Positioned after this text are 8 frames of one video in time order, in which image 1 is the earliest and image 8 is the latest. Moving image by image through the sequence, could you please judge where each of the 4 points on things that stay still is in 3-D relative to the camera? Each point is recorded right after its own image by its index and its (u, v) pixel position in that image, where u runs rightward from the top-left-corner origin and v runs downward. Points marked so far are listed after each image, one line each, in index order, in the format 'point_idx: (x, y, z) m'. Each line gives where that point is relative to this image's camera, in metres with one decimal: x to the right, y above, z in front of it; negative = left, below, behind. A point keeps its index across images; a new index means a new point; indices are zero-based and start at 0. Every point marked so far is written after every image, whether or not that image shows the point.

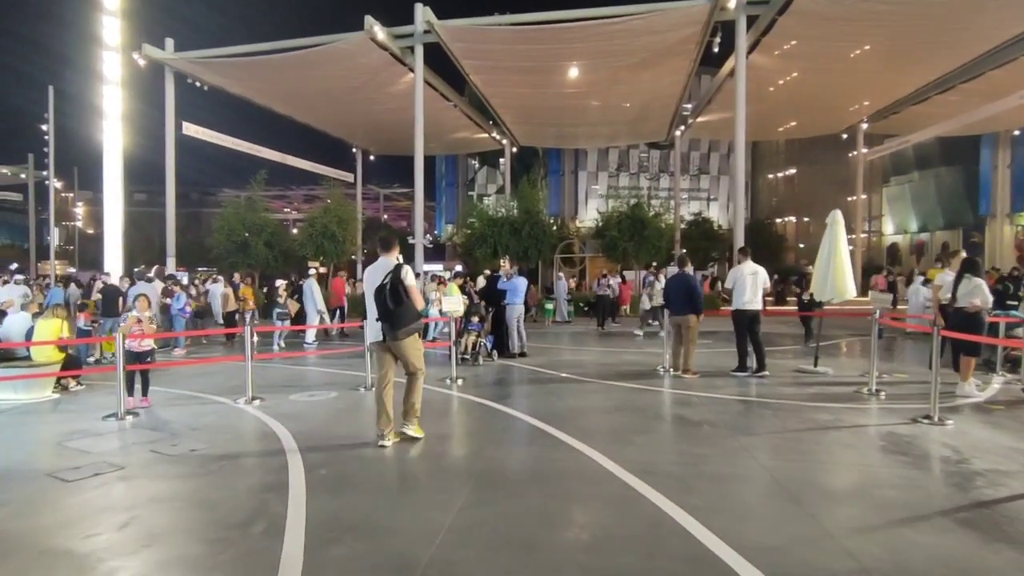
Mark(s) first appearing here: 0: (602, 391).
0: (+1.4, -1.7, +9.2) m
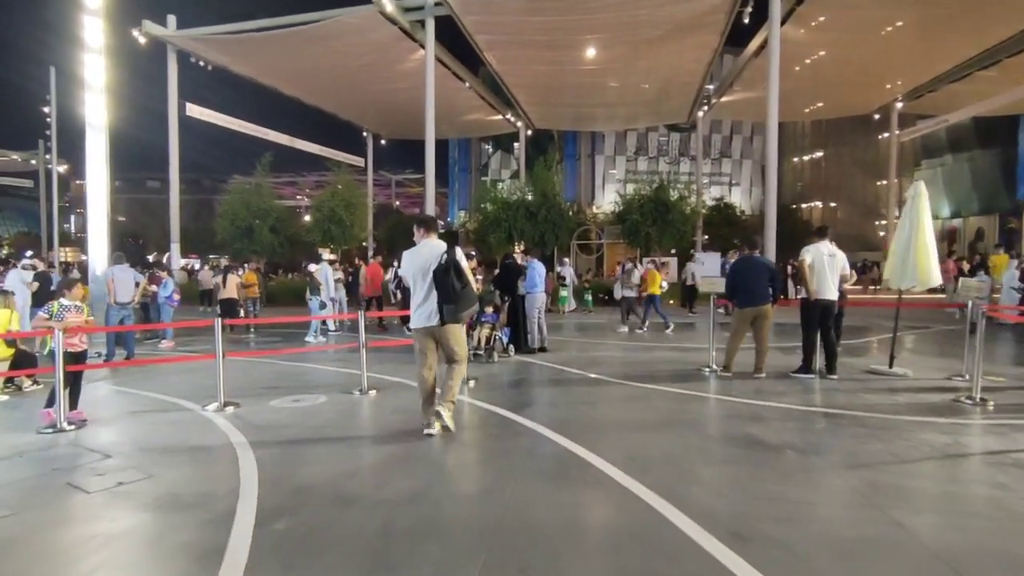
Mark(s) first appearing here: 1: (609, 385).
0: (+1.7, -1.5, +7.6) m
1: (+1.4, -1.5, +8.3) m
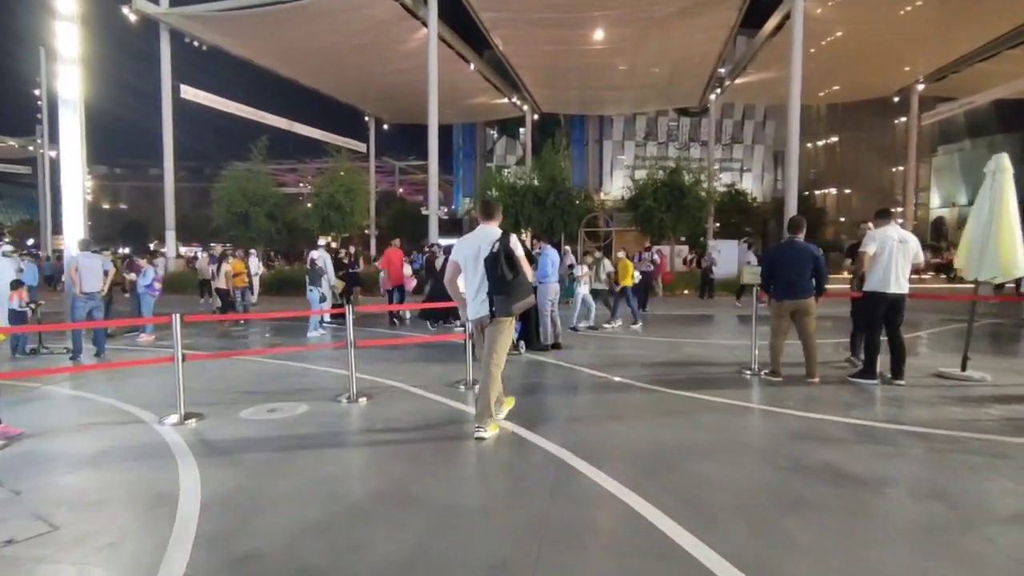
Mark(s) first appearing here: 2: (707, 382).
0: (+1.9, -1.4, +6.4) m
1: (+1.6, -1.4, +7.1) m
2: (+2.7, -1.3, +7.9) m
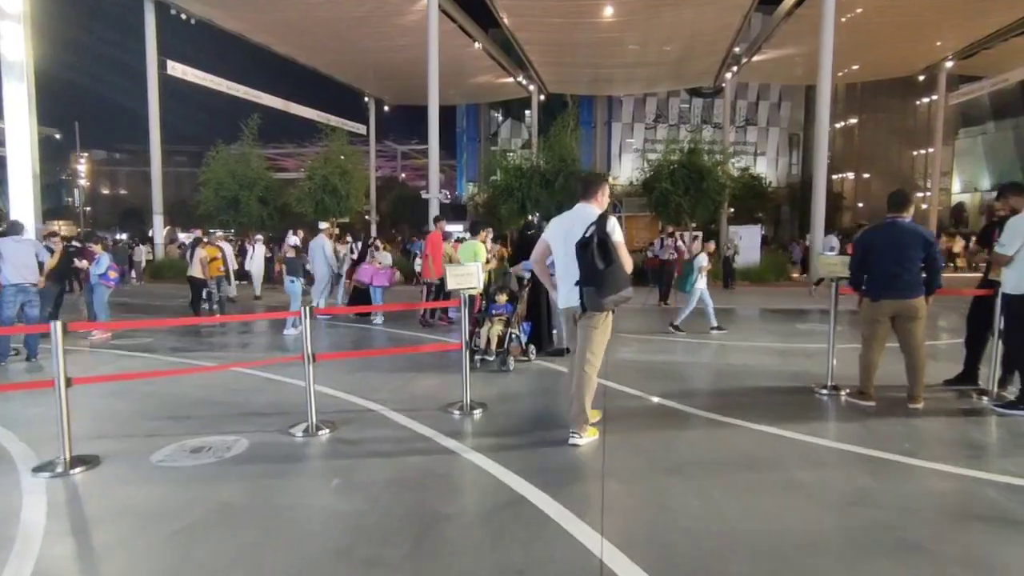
0: (+2.0, -1.4, +4.7) m
1: (+1.7, -1.3, +5.4) m
2: (+2.8, -1.3, +6.1) m
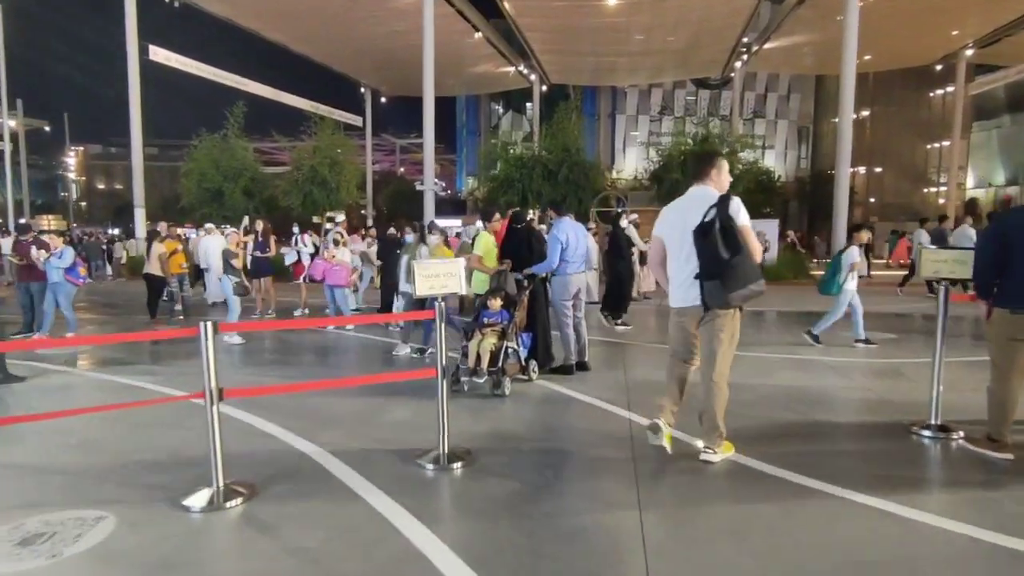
0: (+1.9, -1.4, +3.1) m
1: (+1.7, -1.4, +3.7) m
2: (+2.8, -1.3, +4.5) m
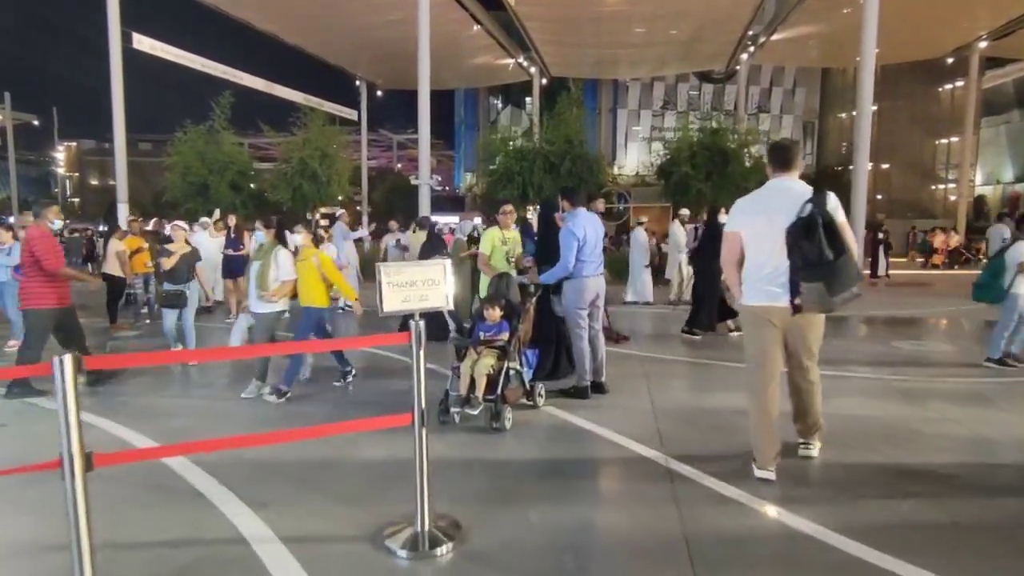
0: (+2.0, -1.5, +1.9) m
1: (+1.7, -1.5, +2.5) m
2: (+2.8, -1.4, +3.3) m
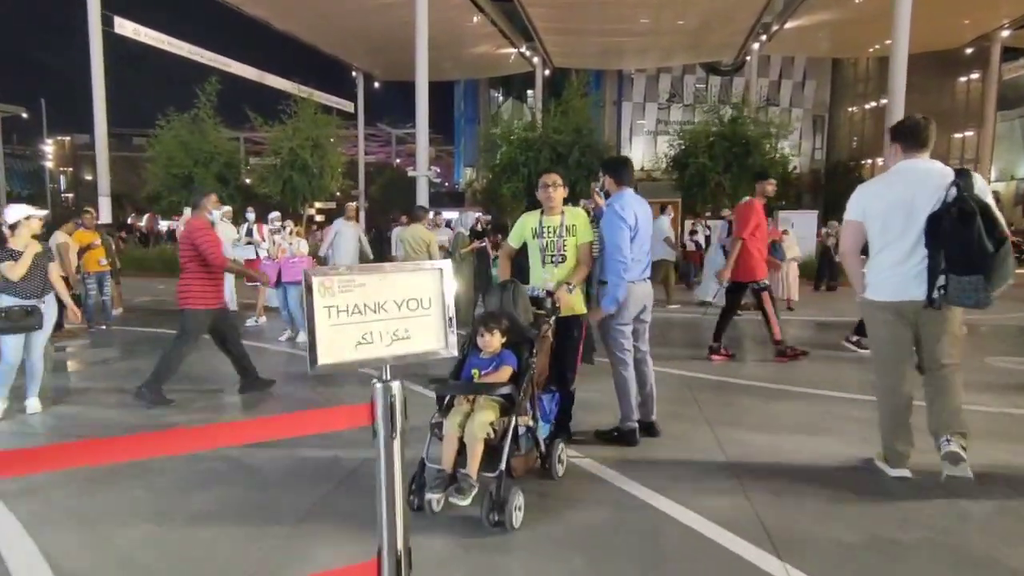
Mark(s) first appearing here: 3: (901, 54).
0: (+2.2, -1.6, +0.4) m
1: (+1.9, -1.5, +1.0) m
2: (+3.0, -1.5, +1.8) m
3: (+11.9, +7.3, +16.9) m
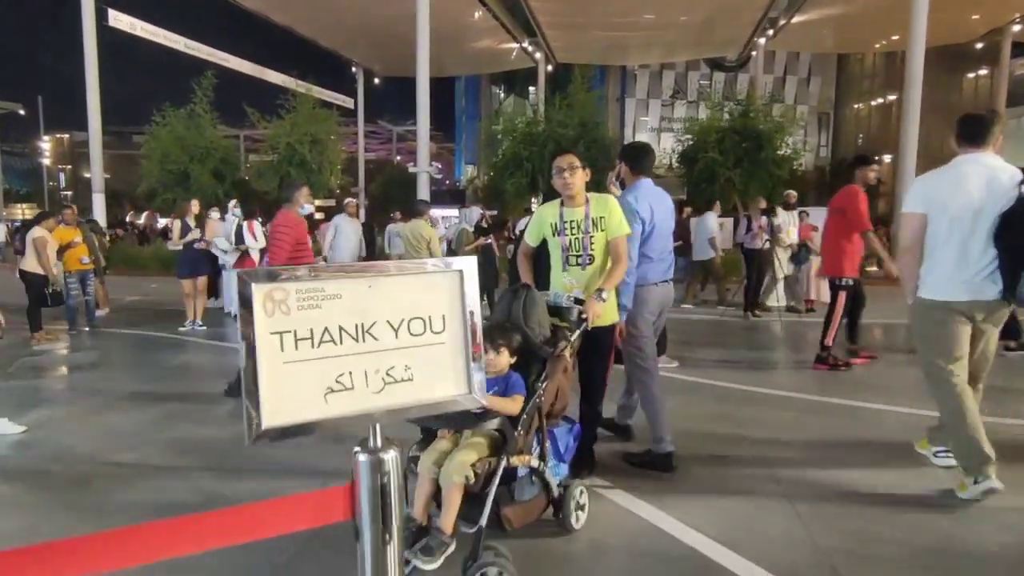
0: (+2.3, -1.6, -0.2) m
1: (+2.0, -1.6, +0.5) m
2: (+3.1, -1.5, +1.2) m
3: (+12.0, +7.3, +16.3) m
